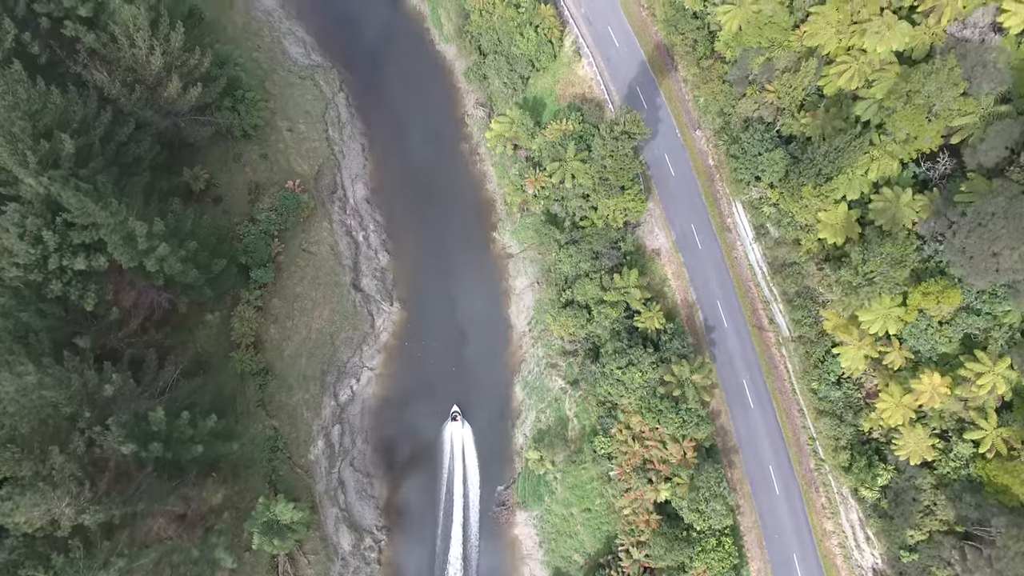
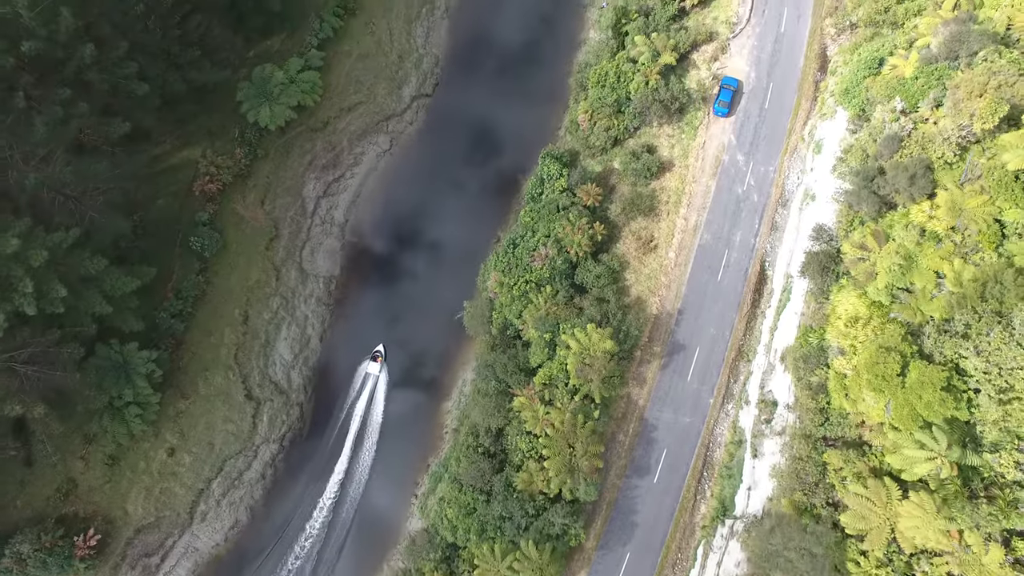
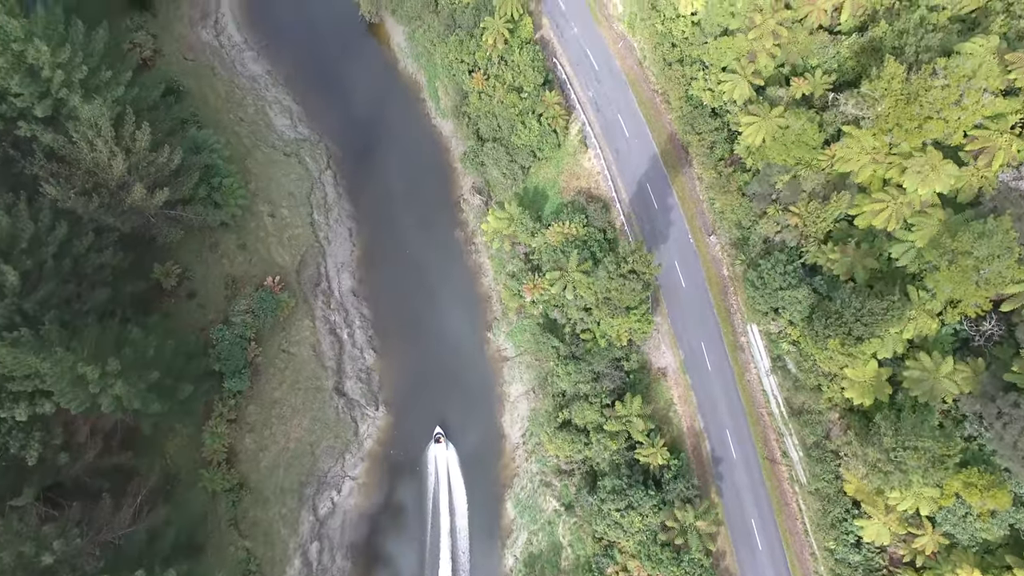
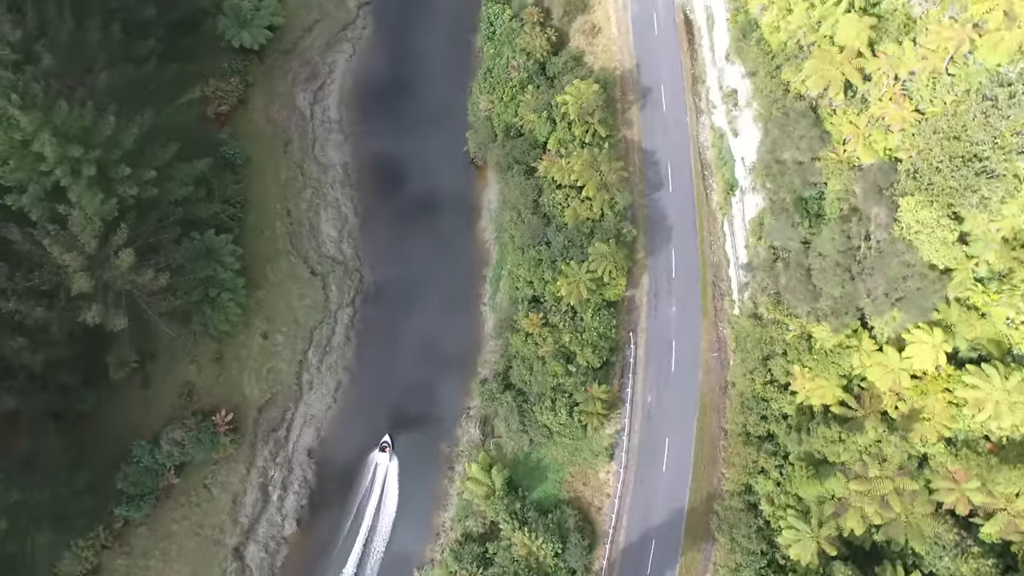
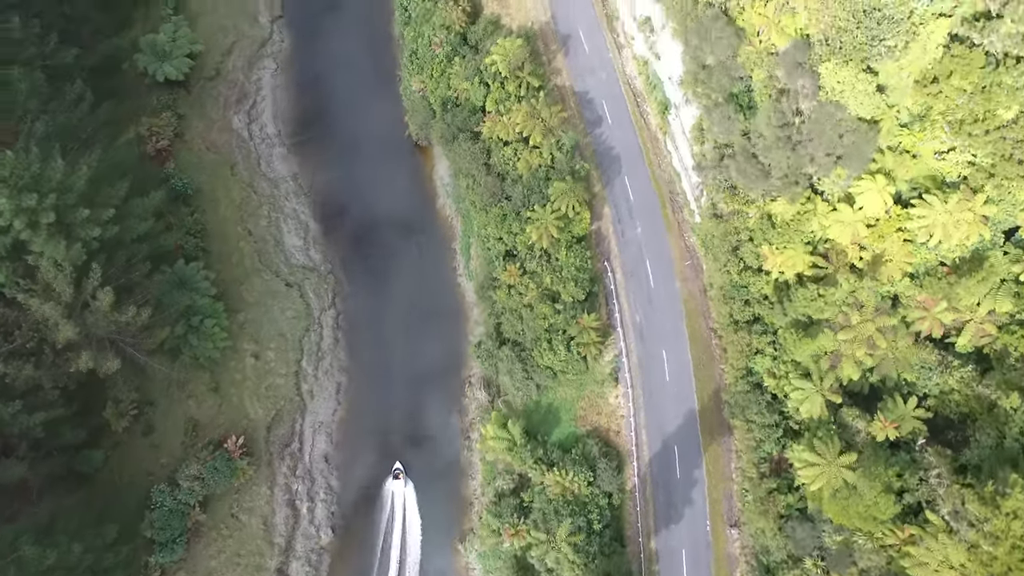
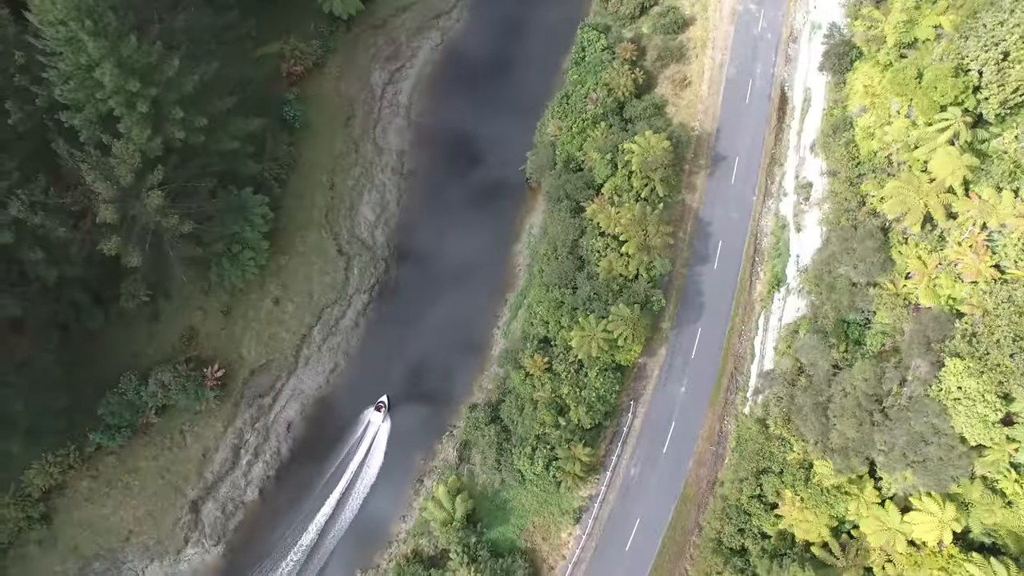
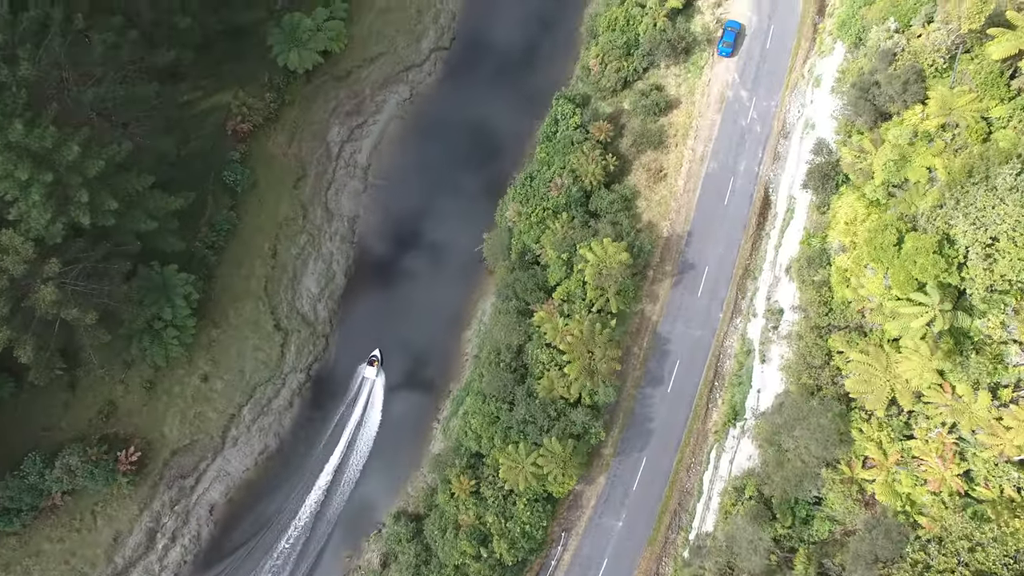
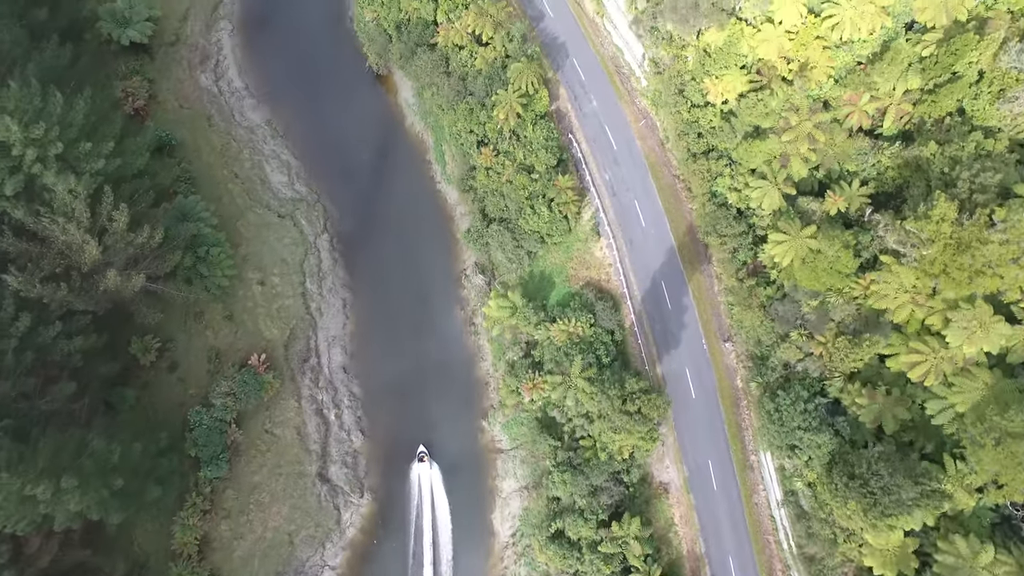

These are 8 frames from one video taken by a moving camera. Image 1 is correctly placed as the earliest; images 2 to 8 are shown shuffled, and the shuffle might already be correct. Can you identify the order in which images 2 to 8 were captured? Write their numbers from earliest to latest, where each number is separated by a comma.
3, 8, 5, 4, 6, 7, 2
